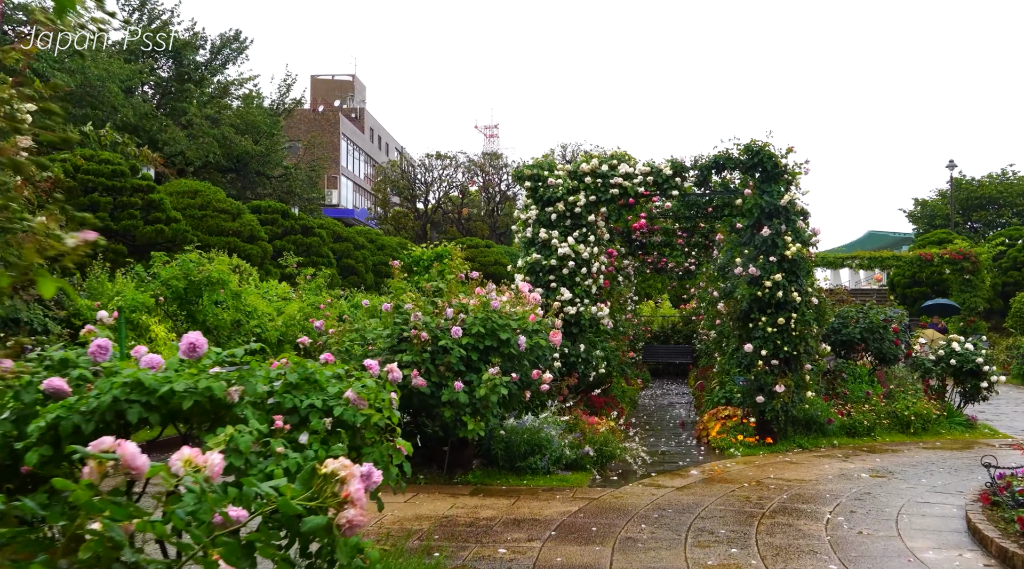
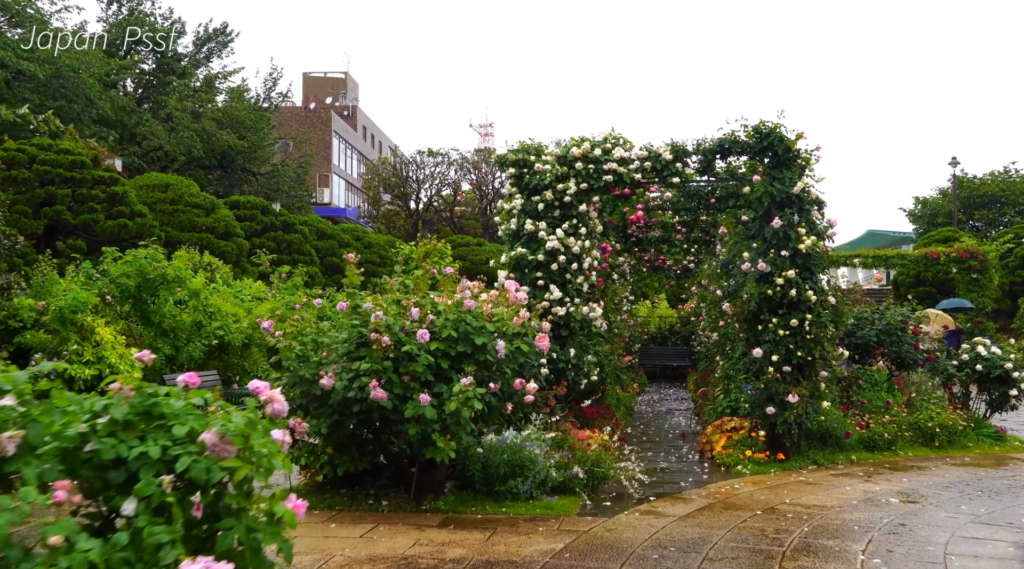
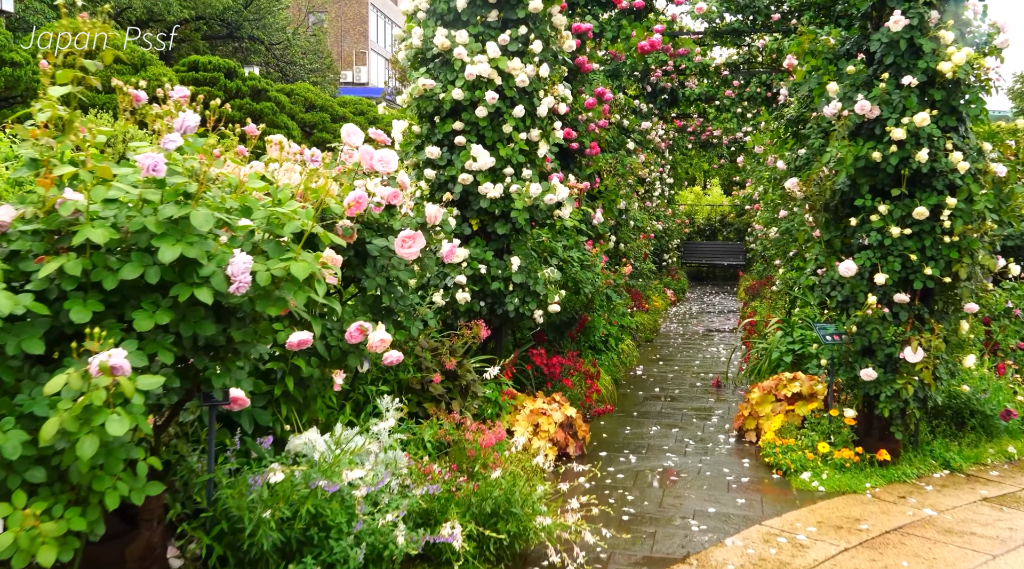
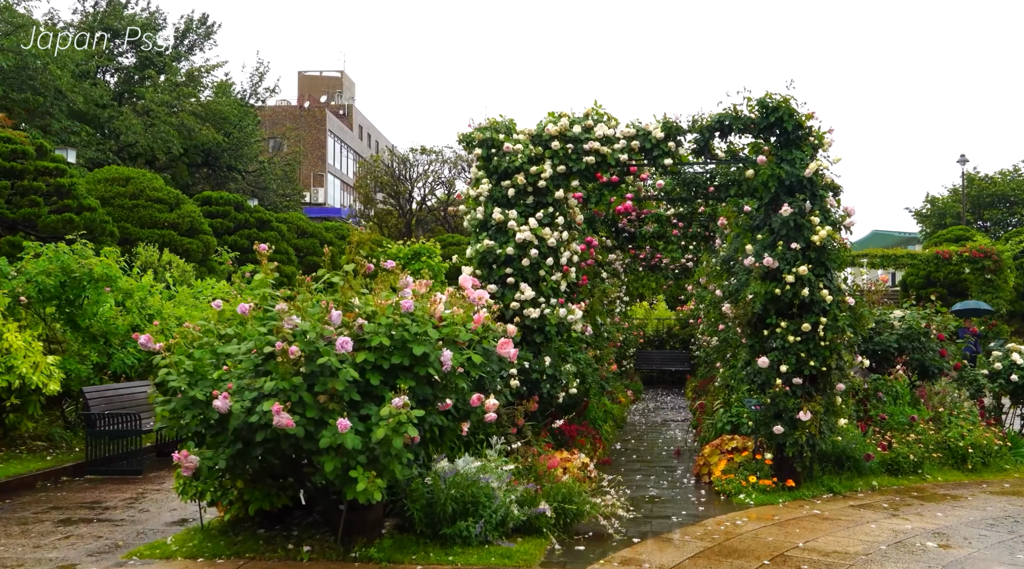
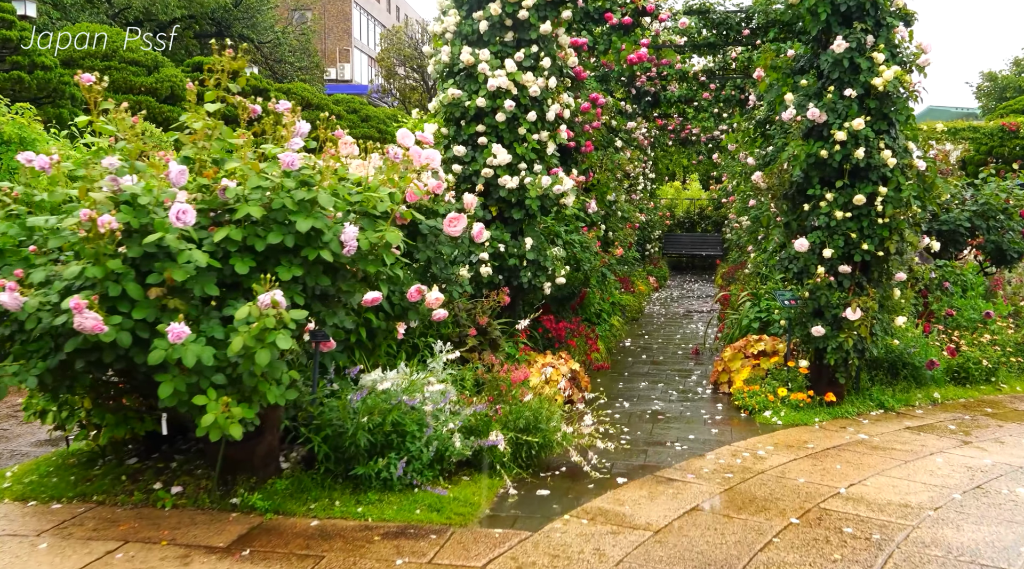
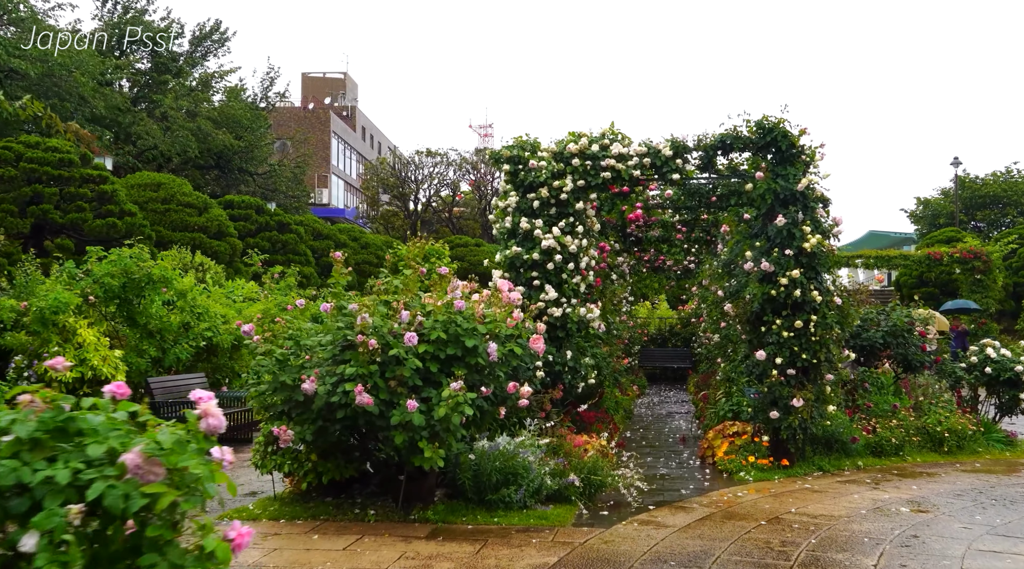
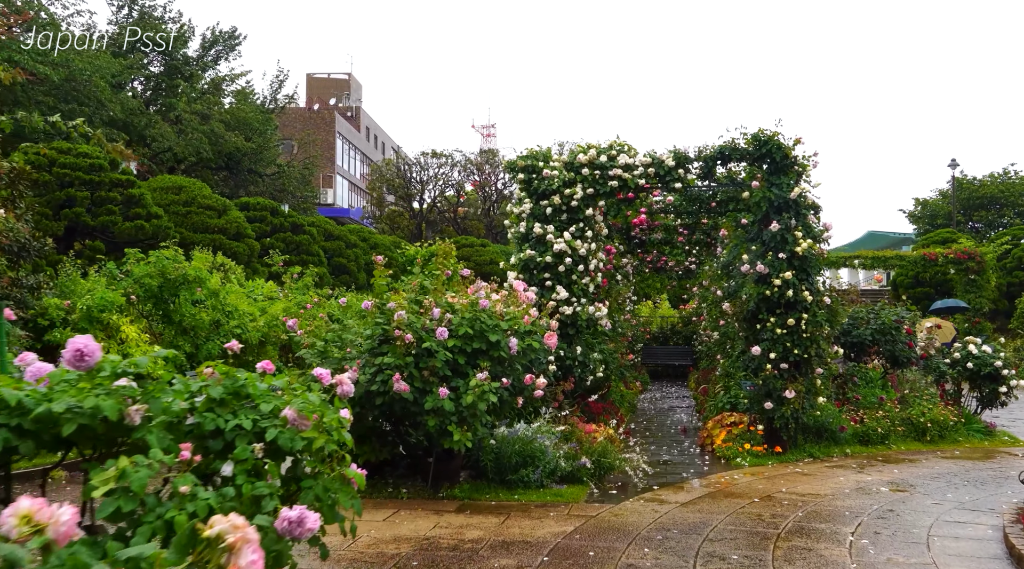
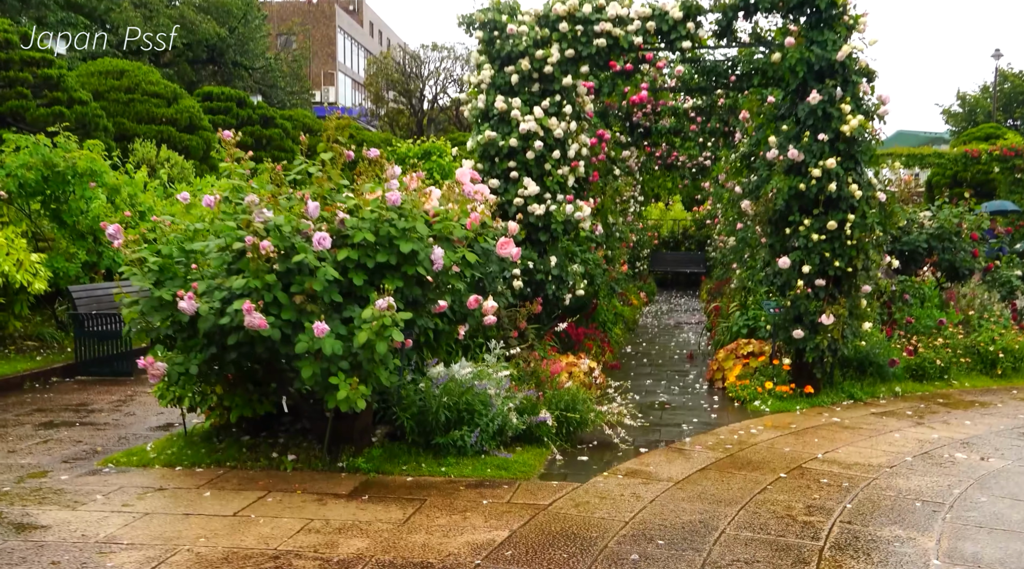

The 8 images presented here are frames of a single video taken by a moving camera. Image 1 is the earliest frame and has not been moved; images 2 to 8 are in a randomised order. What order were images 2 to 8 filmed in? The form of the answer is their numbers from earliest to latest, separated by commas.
7, 2, 6, 4, 8, 5, 3
